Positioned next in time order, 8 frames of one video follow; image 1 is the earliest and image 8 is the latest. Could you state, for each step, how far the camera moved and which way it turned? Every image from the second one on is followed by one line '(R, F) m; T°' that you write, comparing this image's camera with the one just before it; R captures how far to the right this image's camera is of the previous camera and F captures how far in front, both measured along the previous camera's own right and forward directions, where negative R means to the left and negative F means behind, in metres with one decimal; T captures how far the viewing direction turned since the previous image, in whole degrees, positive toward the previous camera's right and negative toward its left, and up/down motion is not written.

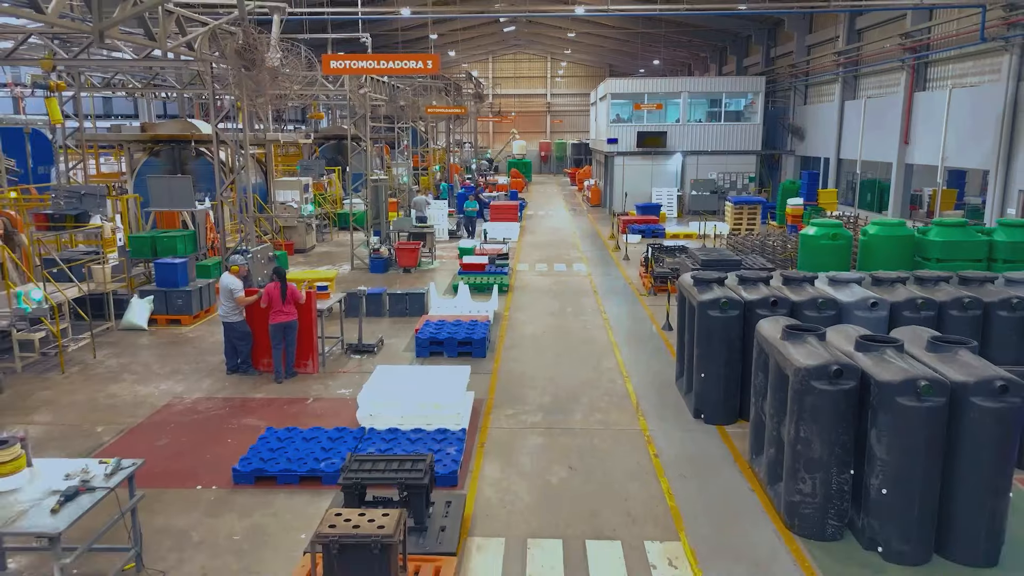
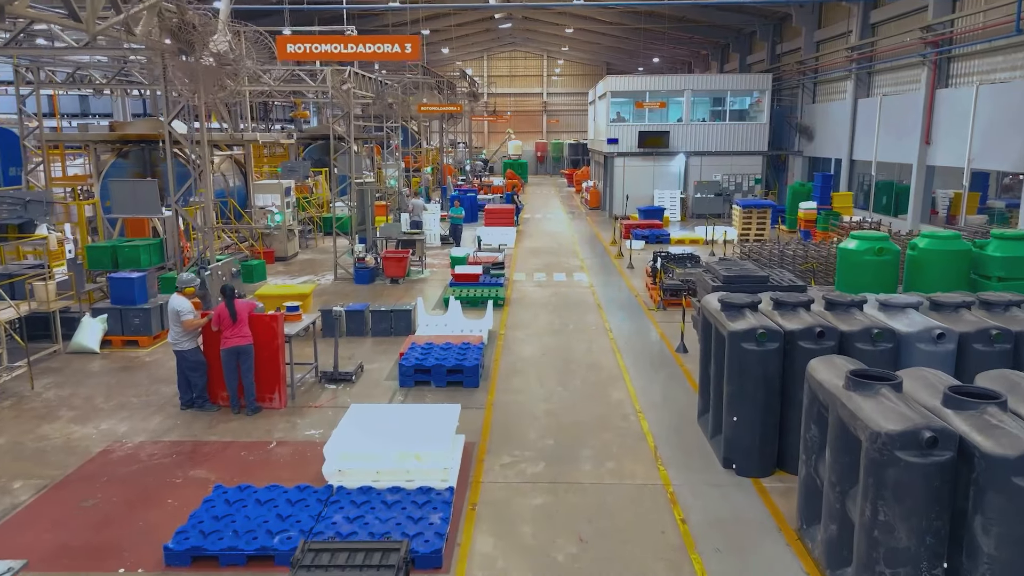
(0.0, +1.5) m; 0°
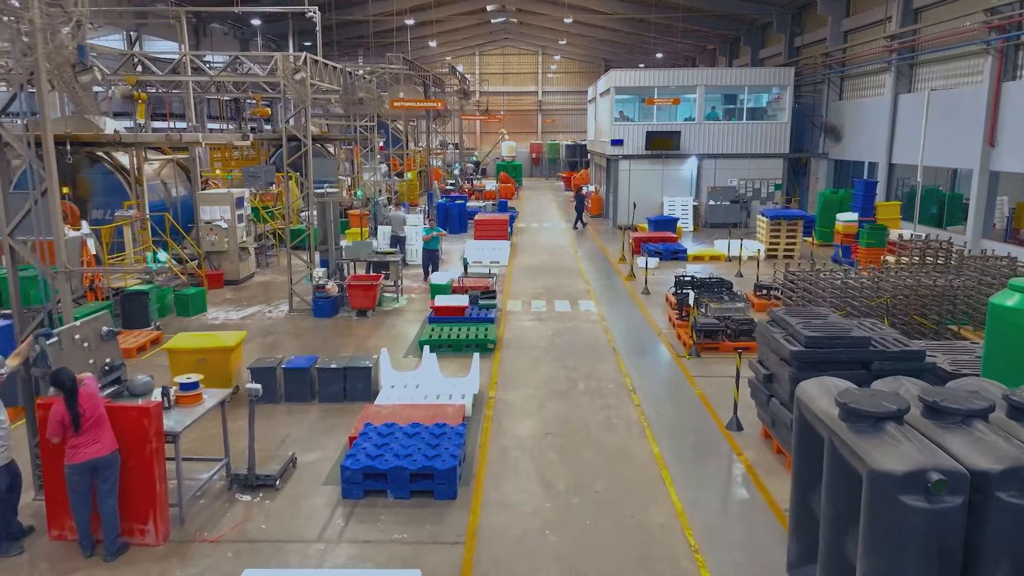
(0.0, +3.3) m; 0°
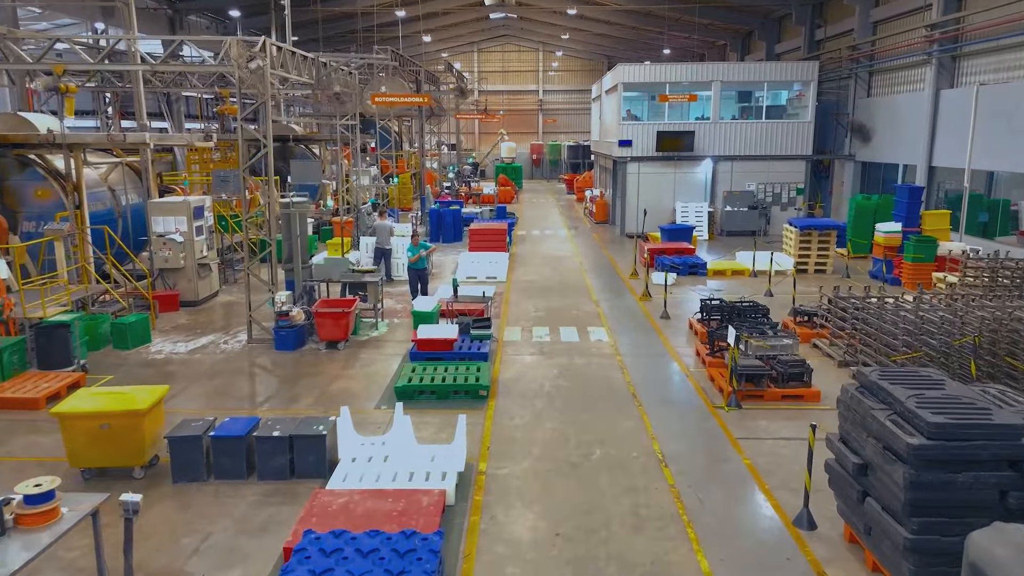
(0.0, +2.3) m; 0°
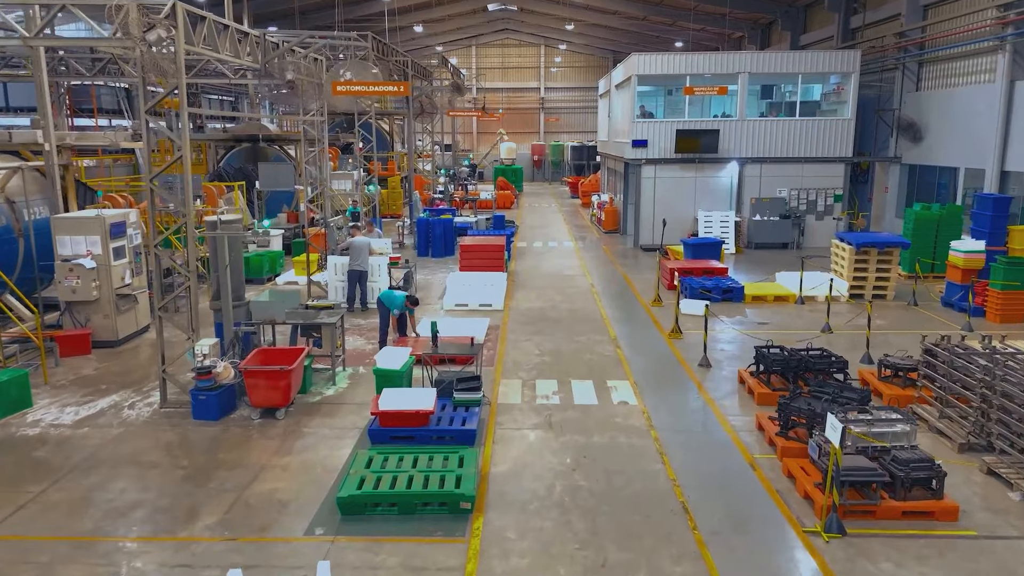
(0.0, +3.2) m; 0°
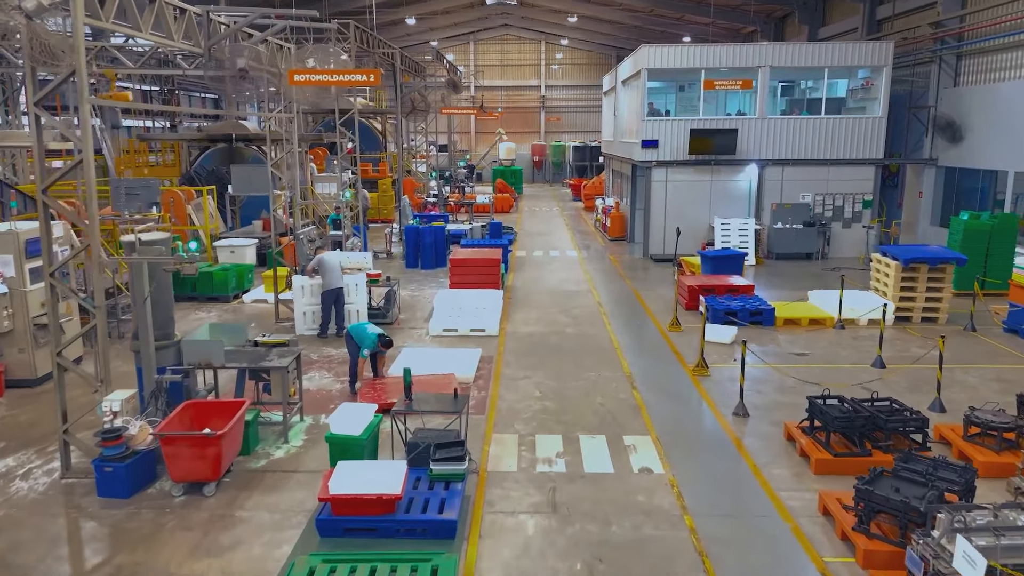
(+0.1, +2.1) m; 0°
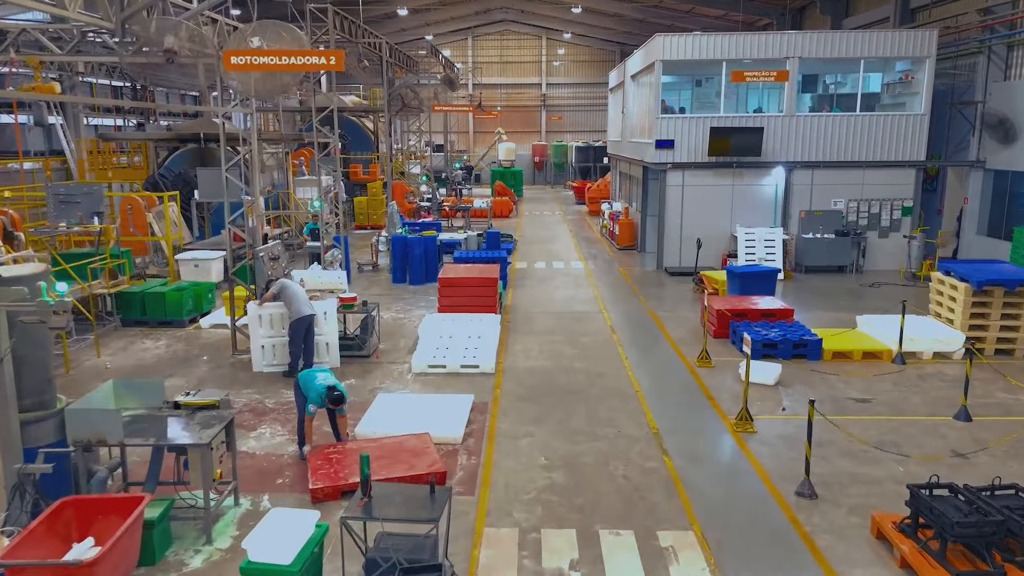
(0.0, +2.2) m; 0°
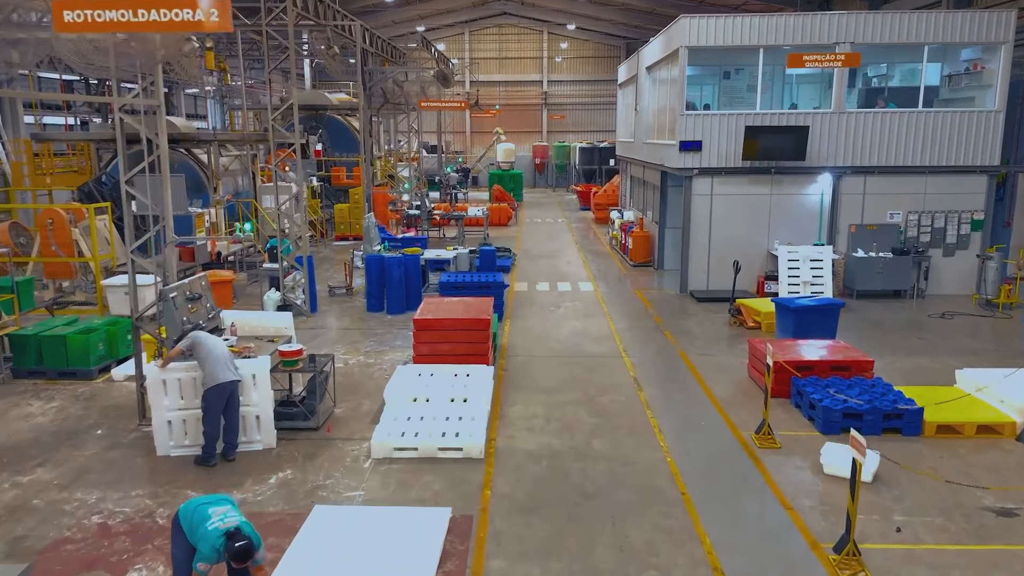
(0.0, +3.0) m; 0°
